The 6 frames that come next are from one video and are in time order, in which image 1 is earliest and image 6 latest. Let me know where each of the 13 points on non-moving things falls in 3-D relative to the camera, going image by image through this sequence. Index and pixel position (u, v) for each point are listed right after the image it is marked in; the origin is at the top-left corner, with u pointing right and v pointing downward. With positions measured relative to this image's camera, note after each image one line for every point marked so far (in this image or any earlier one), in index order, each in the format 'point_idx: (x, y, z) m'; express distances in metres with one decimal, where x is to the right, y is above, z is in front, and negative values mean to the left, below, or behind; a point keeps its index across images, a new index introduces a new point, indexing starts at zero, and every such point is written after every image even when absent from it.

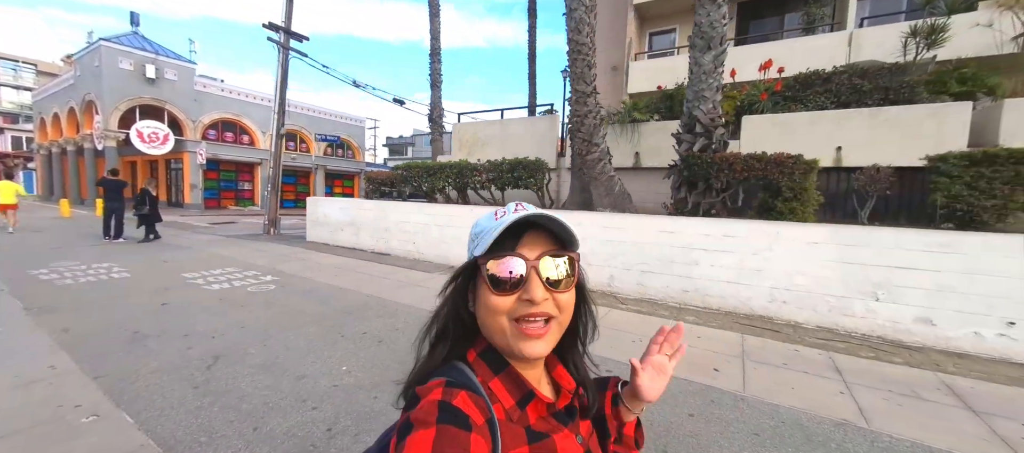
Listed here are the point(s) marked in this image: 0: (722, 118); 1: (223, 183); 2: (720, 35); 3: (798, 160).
0: (+3.5, +1.9, +6.1) m
1: (-16.3, +2.5, +19.6) m
2: (+3.4, +3.3, +6.0) m
3: (+4.2, +1.0, +5.4) m
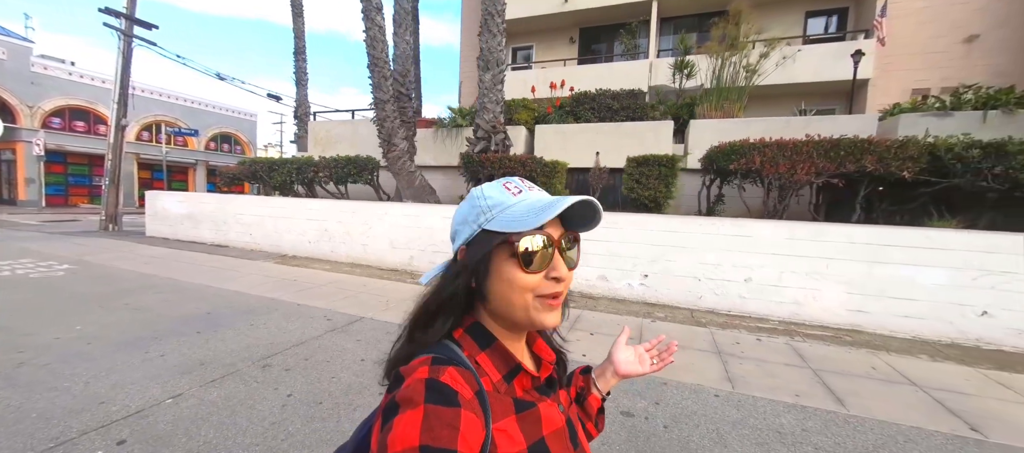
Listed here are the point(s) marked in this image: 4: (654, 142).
0: (-0.2, +2.1, +7.4) m
1: (-22.1, +2.5, +17.5) m
2: (-0.3, +3.5, +7.4) m
3: (+0.5, +1.2, +6.9) m
4: (+3.1, +1.8, +7.4) m
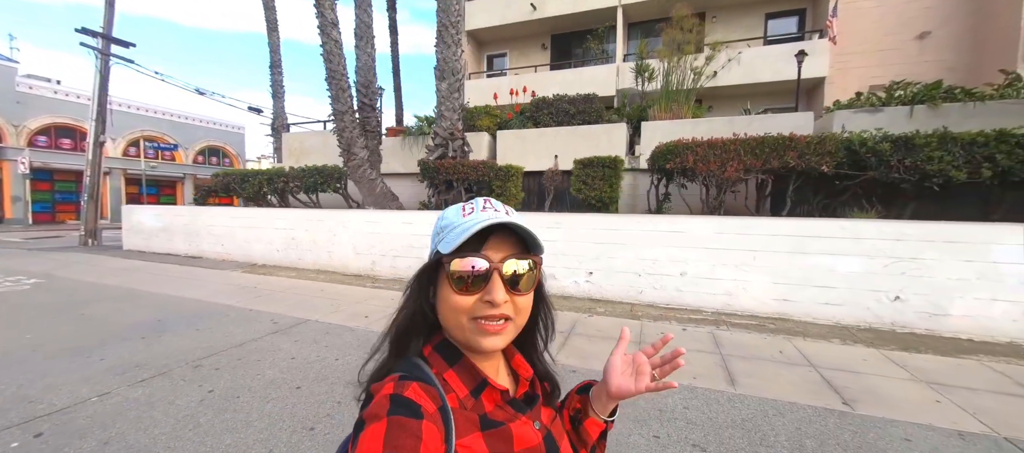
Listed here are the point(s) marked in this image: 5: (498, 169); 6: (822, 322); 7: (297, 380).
0: (-1.2, +2.1, +7.7) m
1: (-23.0, +1.6, +17.7) m
2: (-1.3, +3.5, +7.7) m
3: (-0.4, +1.2, +7.1) m
4: (+2.1, +1.8, +7.7) m
5: (-0.4, +1.2, +7.4) m
6: (+4.3, -1.3, +4.8) m
7: (-2.0, -1.5, +3.2) m
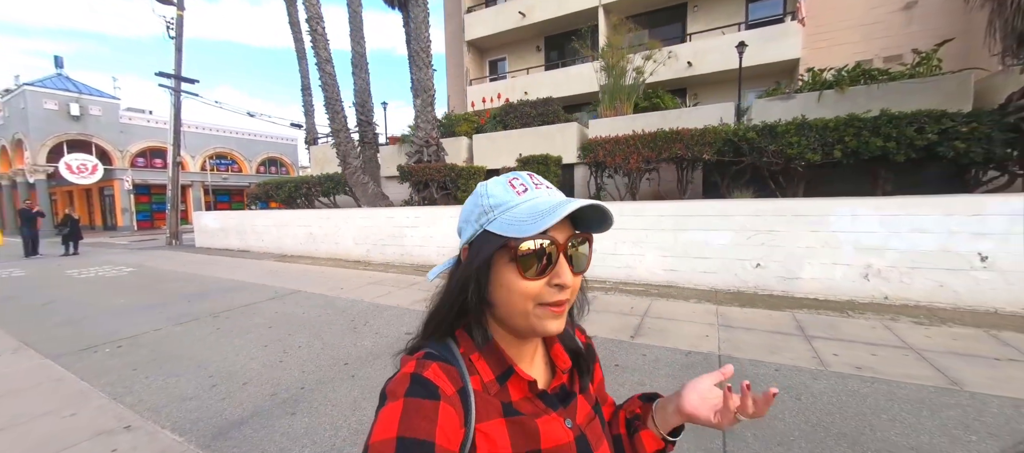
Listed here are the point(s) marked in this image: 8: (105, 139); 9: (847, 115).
0: (-2.1, +2.3, +9.1) m
1: (-22.5, +1.3, +21.8) m
2: (-2.3, +3.7, +9.1) m
3: (-1.4, +1.4, +8.5) m
4: (+1.2, +2.1, +8.7) m
5: (-1.3, +1.4, +8.7) m
6: (+3.1, -1.0, +5.6) m
7: (-3.4, -1.4, +4.9) m
8: (-22.8, +4.9, +19.4) m
9: (+4.8, +1.6, +5.0) m
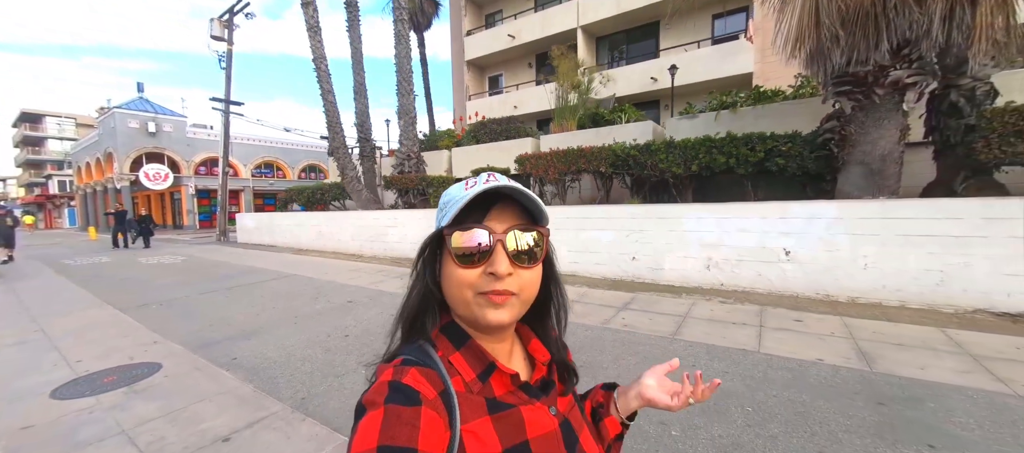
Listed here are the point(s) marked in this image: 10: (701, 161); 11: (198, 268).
0: (-3.1, +2.3, +10.9) m
1: (-22.2, +1.4, +25.5) m
2: (-3.3, +3.7, +10.9) m
3: (-2.5, +1.4, +10.1) m
4: (+0.1, +2.1, +10.2) m
5: (-2.4, +1.4, +10.4) m
6: (+1.6, -1.0, +6.9) m
7: (-4.9, -1.3, +6.8) m
8: (-22.7, +5.0, +23.2) m
9: (+3.3, +1.6, +6.1) m
10: (+3.3, +1.1, +6.0) m
11: (-9.0, -1.1, +10.0) m
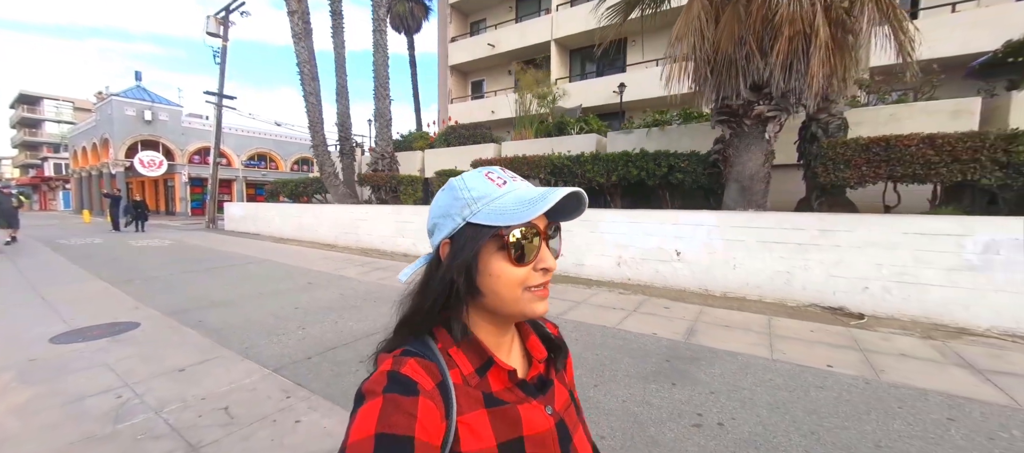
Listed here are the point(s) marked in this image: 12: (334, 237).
0: (-4.3, +2.5, +11.8) m
1: (-23.4, +2.3, +26.2) m
2: (-4.4, +3.9, +11.8) m
3: (-3.6, +1.6, +11.0) m
4: (-1.0, +2.2, +11.1) m
5: (-3.6, +1.6, +11.3) m
6: (+0.4, -1.0, +7.8) m
7: (-6.1, -1.1, +7.7) m
8: (-23.8, +5.9, +23.9) m
9: (+2.2, +1.5, +7.0) m
10: (+2.2, +1.1, +7.0) m
11: (-10.3, -0.7, +10.8) m
12: (-6.1, -0.4, +11.9) m
